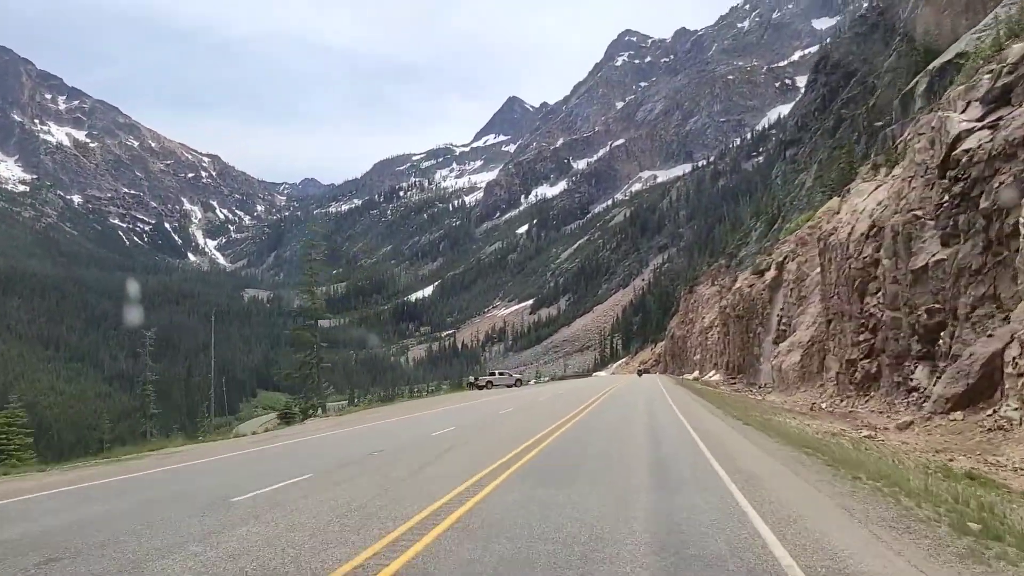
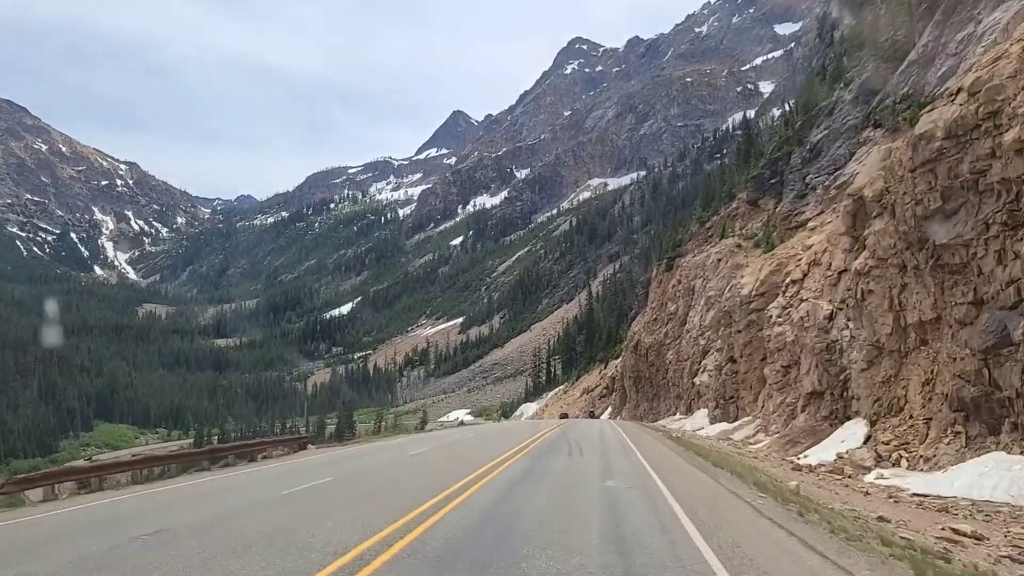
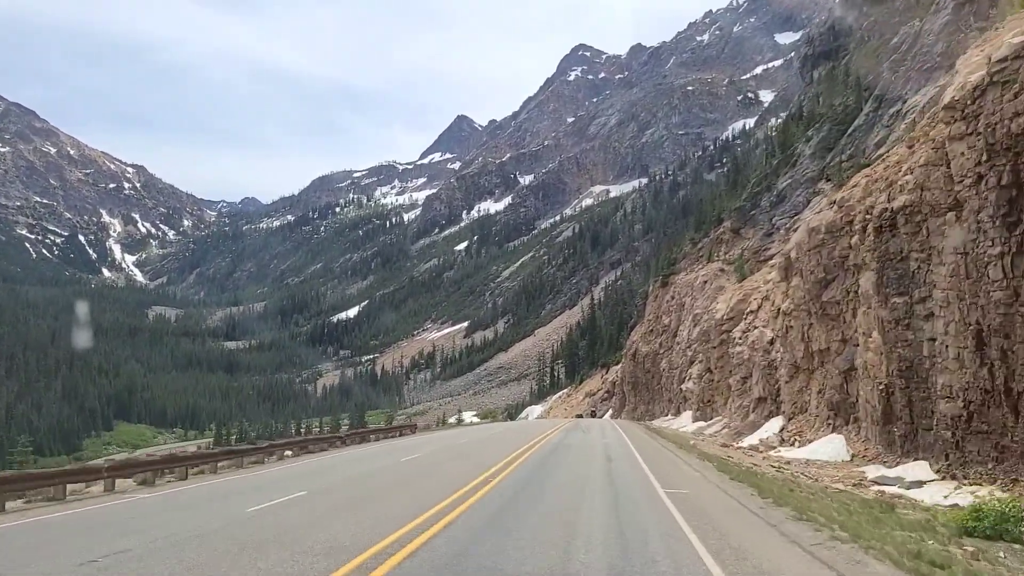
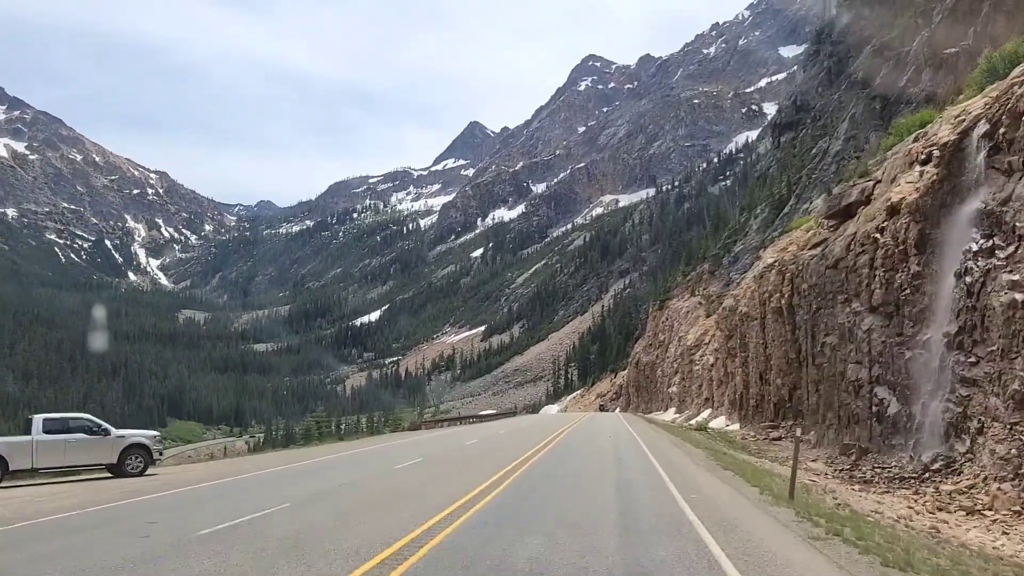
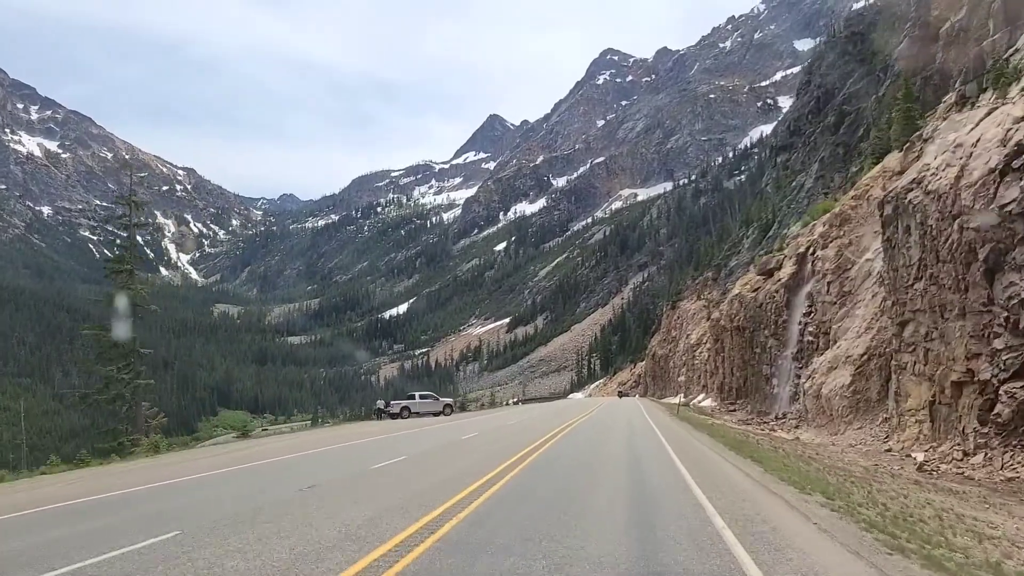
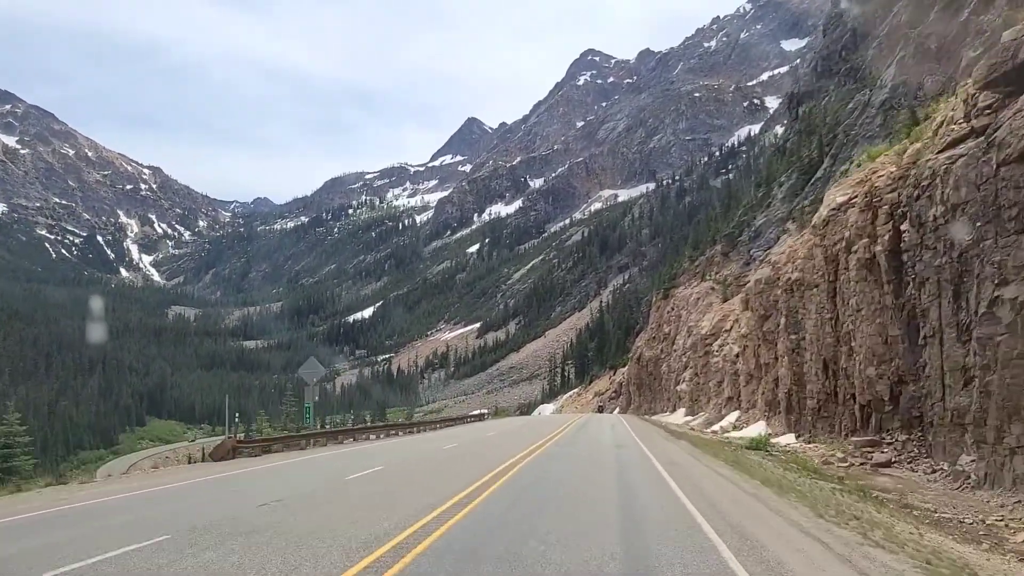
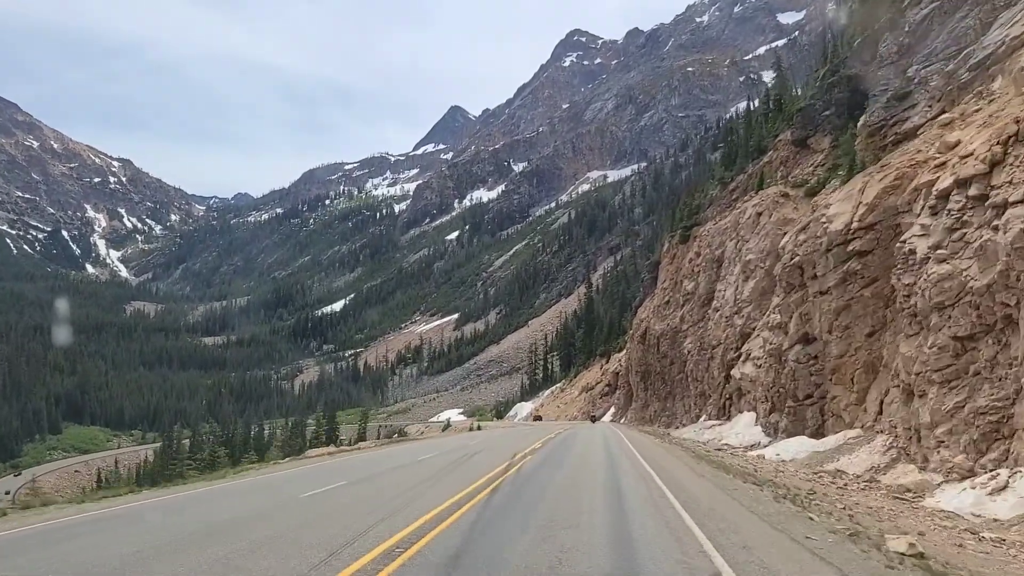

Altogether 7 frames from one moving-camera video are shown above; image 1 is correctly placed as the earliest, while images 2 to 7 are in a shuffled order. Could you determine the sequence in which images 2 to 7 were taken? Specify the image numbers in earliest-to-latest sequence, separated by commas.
5, 4, 6, 3, 2, 7
